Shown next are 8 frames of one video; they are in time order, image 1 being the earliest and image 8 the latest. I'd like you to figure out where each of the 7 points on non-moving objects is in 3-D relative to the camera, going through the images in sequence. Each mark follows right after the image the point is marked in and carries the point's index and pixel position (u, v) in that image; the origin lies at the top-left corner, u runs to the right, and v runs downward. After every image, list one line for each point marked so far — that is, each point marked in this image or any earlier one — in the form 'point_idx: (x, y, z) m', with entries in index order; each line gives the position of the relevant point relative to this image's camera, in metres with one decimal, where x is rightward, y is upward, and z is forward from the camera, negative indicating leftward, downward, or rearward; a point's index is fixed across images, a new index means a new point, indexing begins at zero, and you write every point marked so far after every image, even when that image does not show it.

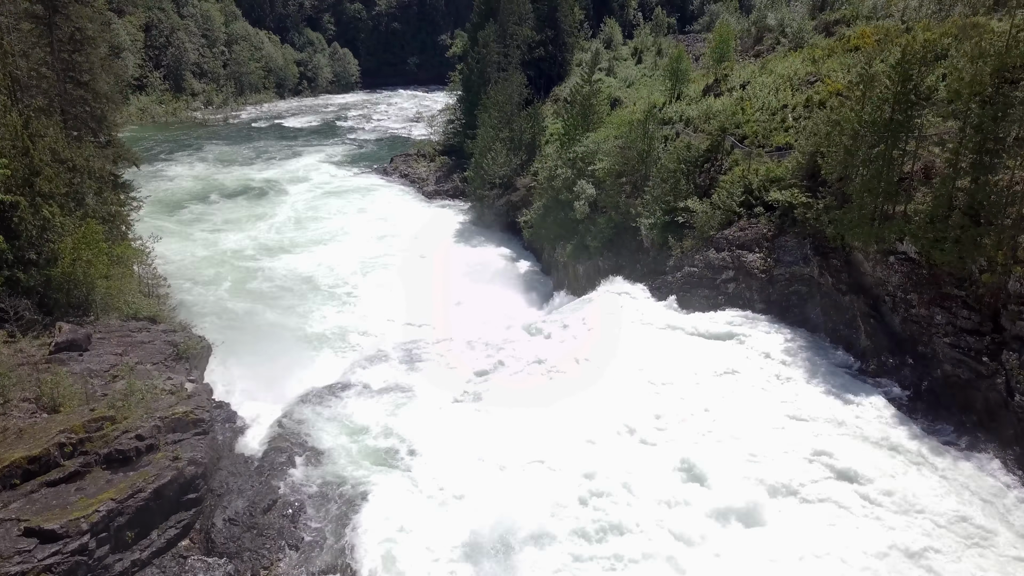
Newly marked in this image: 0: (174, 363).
0: (-7.6, -1.7, +18.3) m
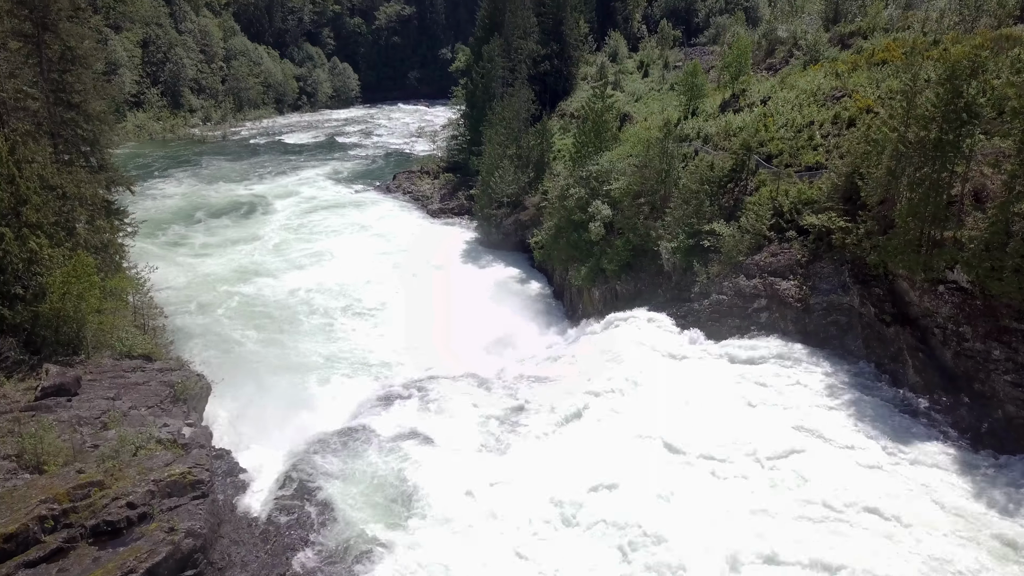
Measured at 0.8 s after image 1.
0: (-7.2, -2.5, +17.0) m
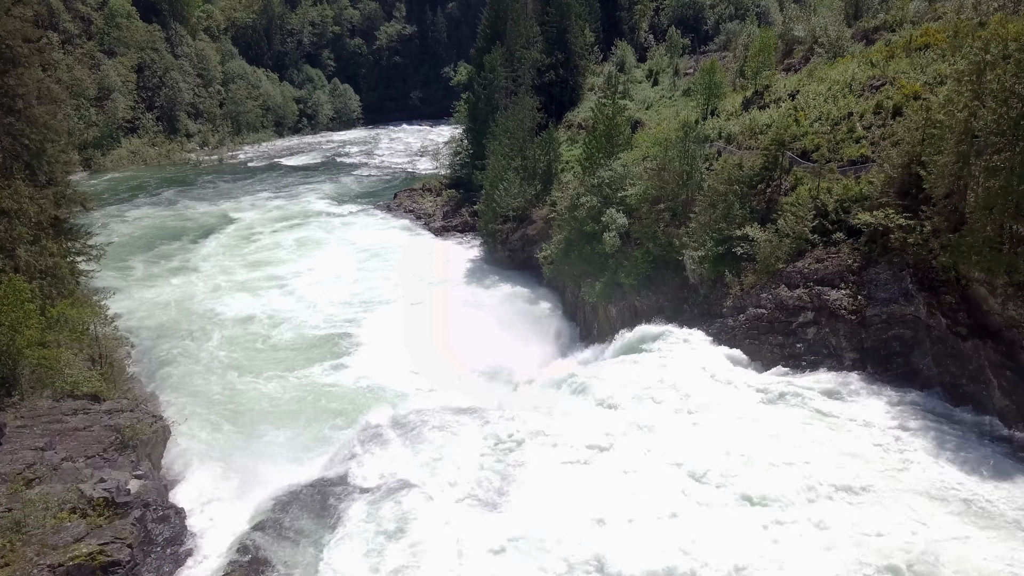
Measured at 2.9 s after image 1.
0: (-7.0, -3.0, +14.3) m
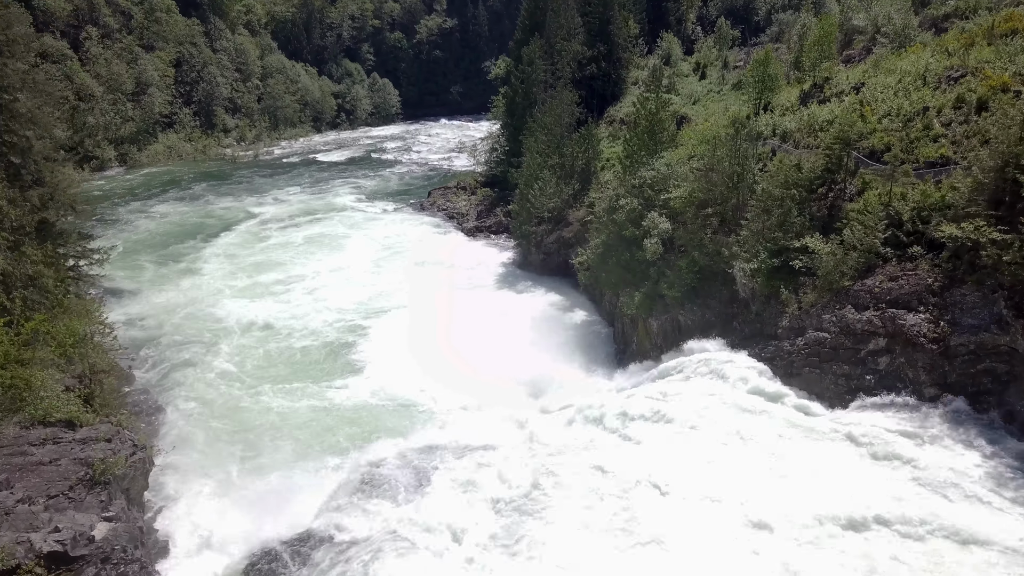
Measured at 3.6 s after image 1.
0: (-6.7, -3.2, +12.7) m
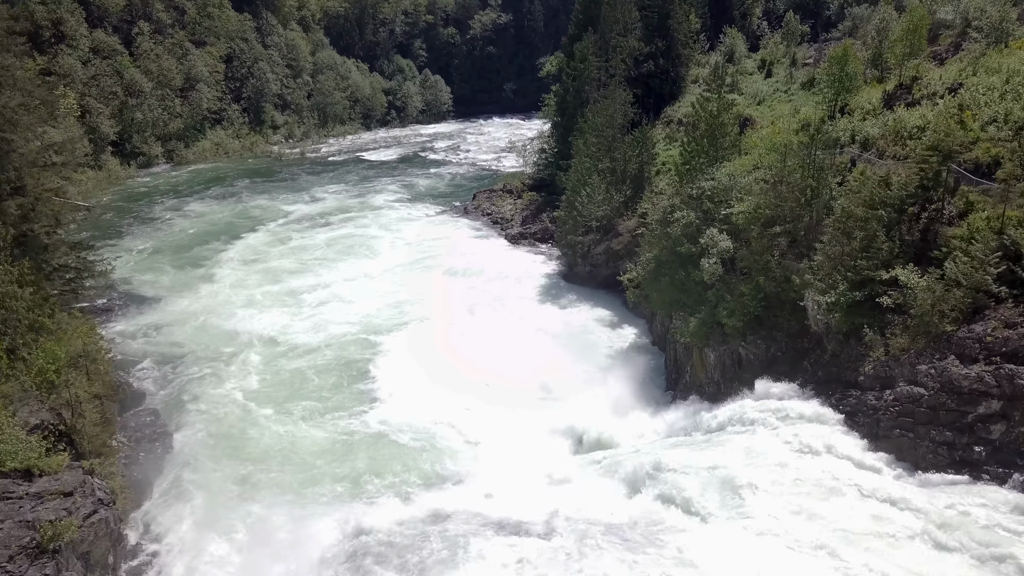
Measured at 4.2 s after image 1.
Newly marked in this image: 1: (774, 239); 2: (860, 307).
0: (-6.5, -3.7, +10.8) m
1: (+6.1, +1.1, +18.9) m
2: (+6.7, -0.4, +15.5) m
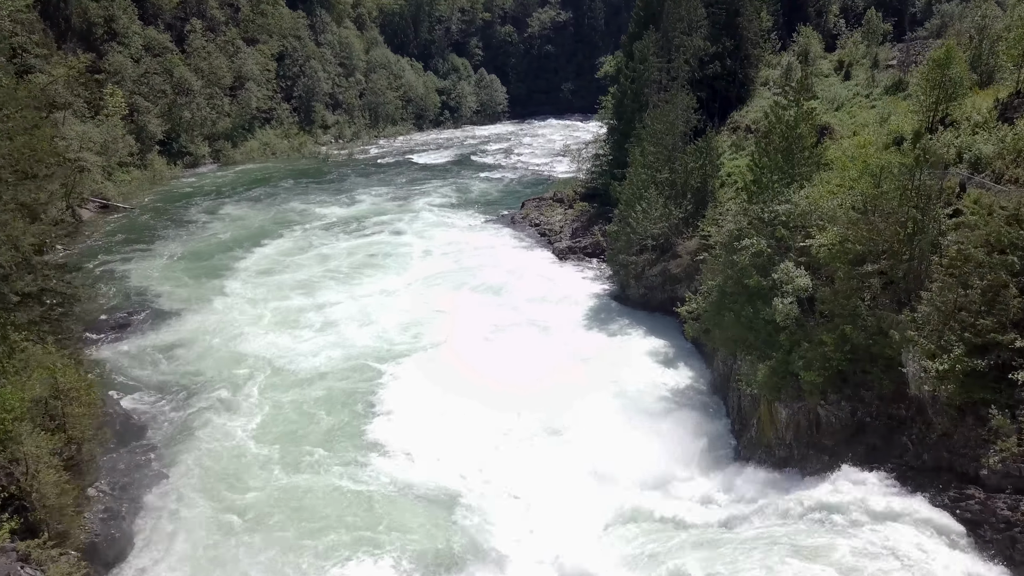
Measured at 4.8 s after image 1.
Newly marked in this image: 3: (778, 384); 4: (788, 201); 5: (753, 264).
0: (-6.4, -4.4, +8.5) m
1: (+6.8, +0.2, +15.7) m
2: (+7.1, -1.3, +12.3) m
3: (+5.5, -2.1, +17.0) m
4: (+6.7, +2.1, +19.6) m
5: (+5.7, +0.6, +19.2) m
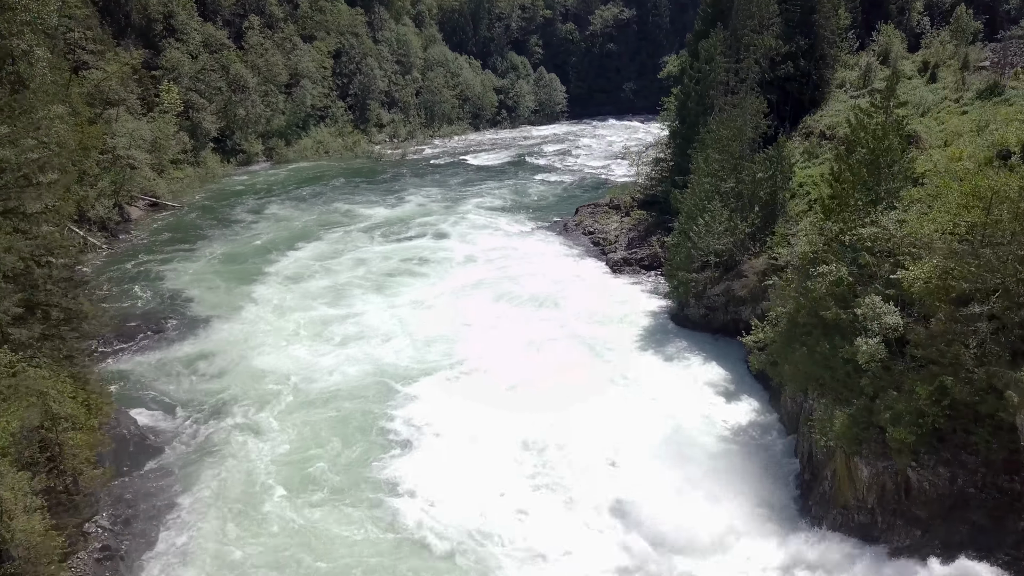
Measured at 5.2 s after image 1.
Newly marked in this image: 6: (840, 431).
0: (-6.4, -4.8, +7.0) m
1: (+7.5, -0.6, +13.3) m
2: (+7.5, -2.1, +9.8) m
3: (+6.2, -2.8, +14.6) m
4: (+7.7, +1.4, +17.1) m
5: (+6.6, -0.1, +16.8) m
6: (+6.0, -2.7, +14.8) m
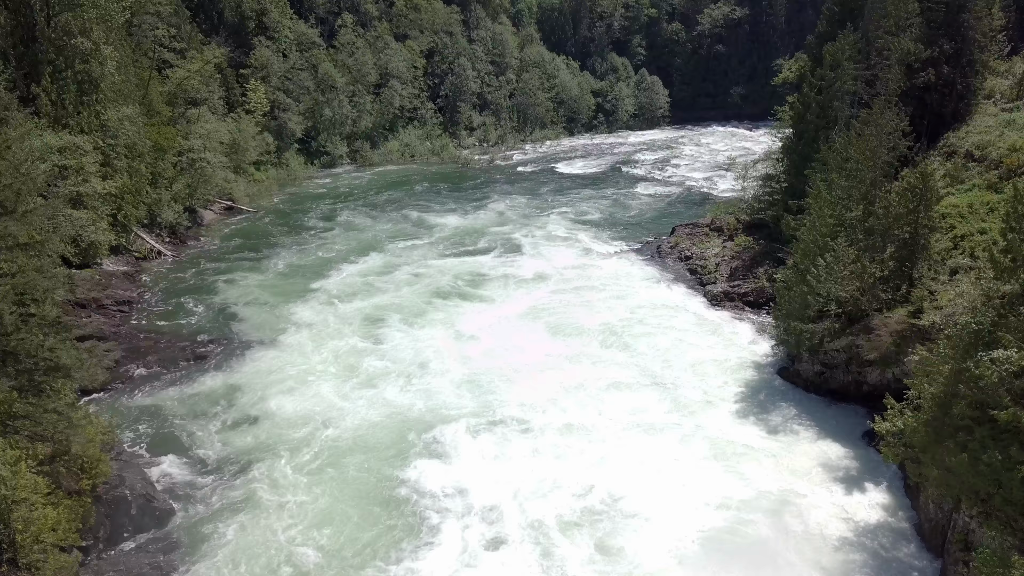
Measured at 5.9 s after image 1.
0: (-6.6, -5.7, +4.2) m
1: (+8.1, -2.1, +8.8) m
2: (+7.6, -3.6, +5.4) m
3: (+6.9, -4.2, +10.3) m
4: (+8.8, -0.1, +12.6) m
5: (+7.7, -1.6, +12.5) m
6: (+6.7, -4.1, +10.5) m
